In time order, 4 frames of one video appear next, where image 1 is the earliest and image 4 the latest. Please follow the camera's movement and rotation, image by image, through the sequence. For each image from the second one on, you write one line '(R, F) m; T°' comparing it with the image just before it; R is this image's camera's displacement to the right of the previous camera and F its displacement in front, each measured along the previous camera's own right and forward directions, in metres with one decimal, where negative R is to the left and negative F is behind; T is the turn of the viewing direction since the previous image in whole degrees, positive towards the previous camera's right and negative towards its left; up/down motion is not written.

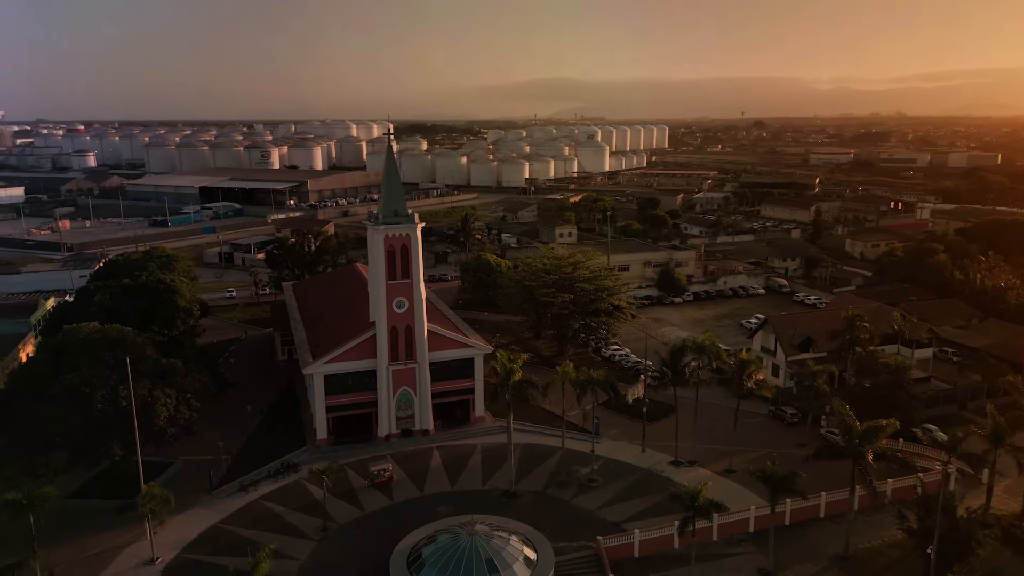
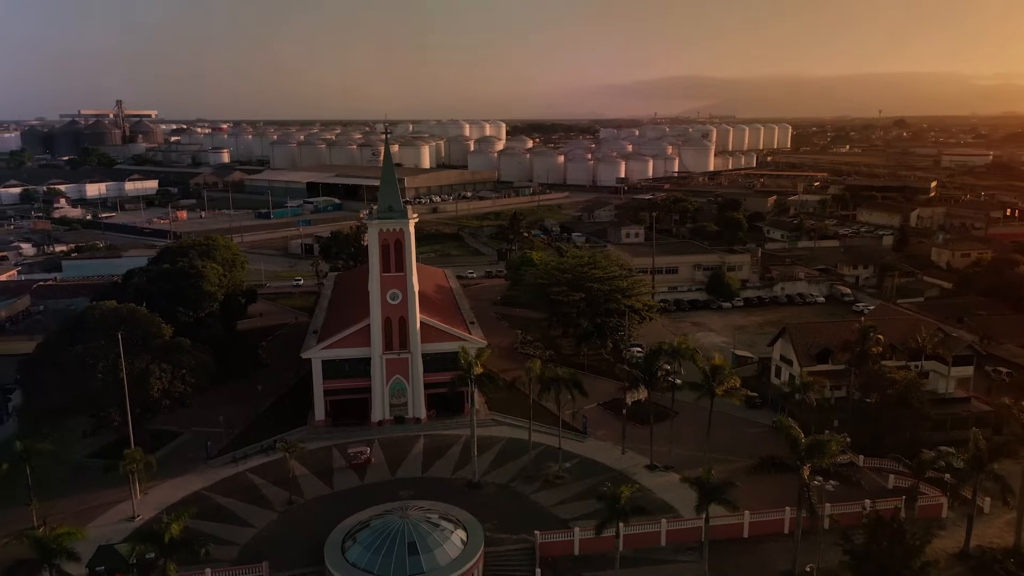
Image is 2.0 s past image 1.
(+5.7, -0.1) m; -9°
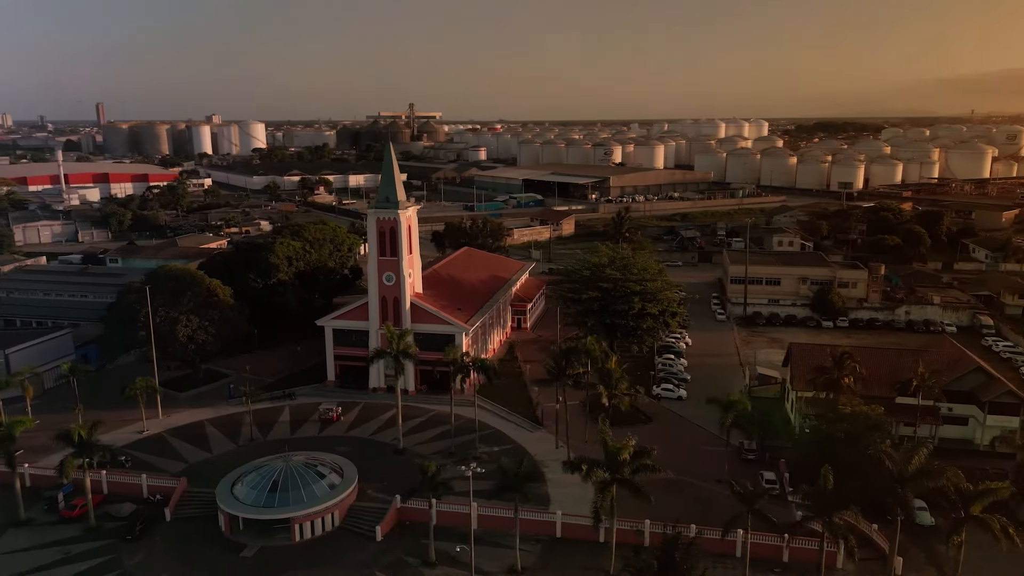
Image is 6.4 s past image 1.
(+13.7, +0.8) m; -21°
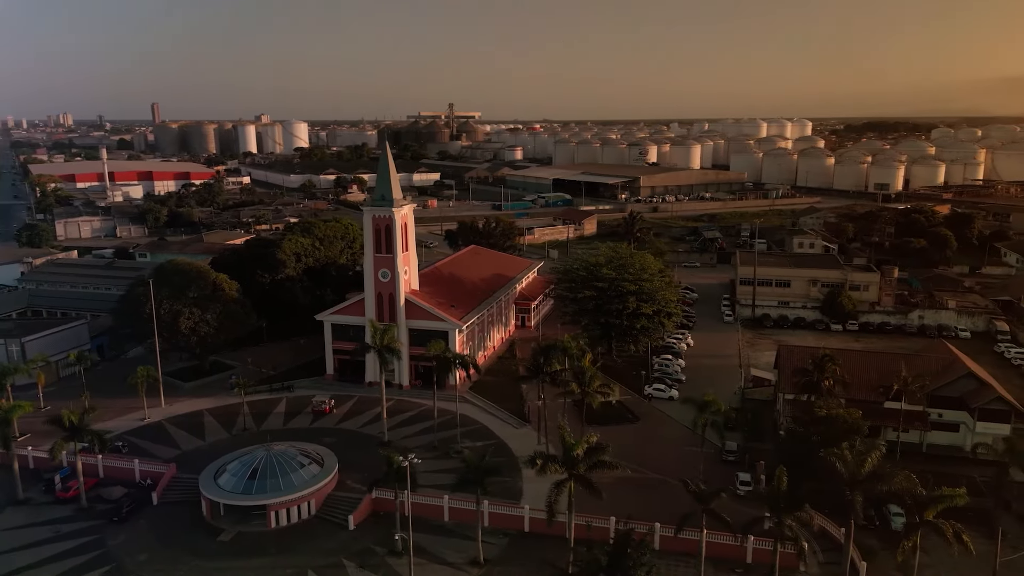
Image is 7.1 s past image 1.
(+2.5, -0.3) m; -3°
